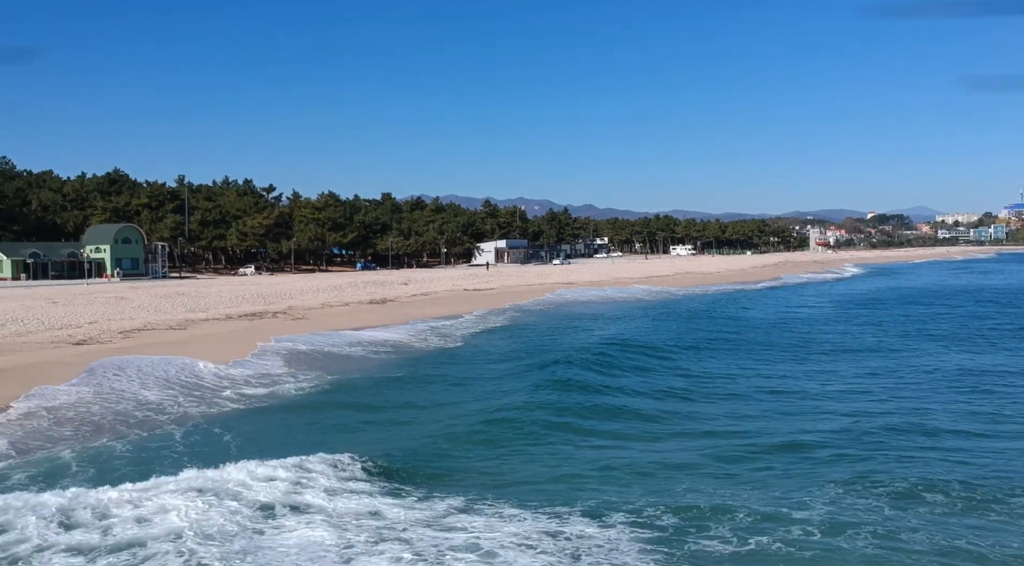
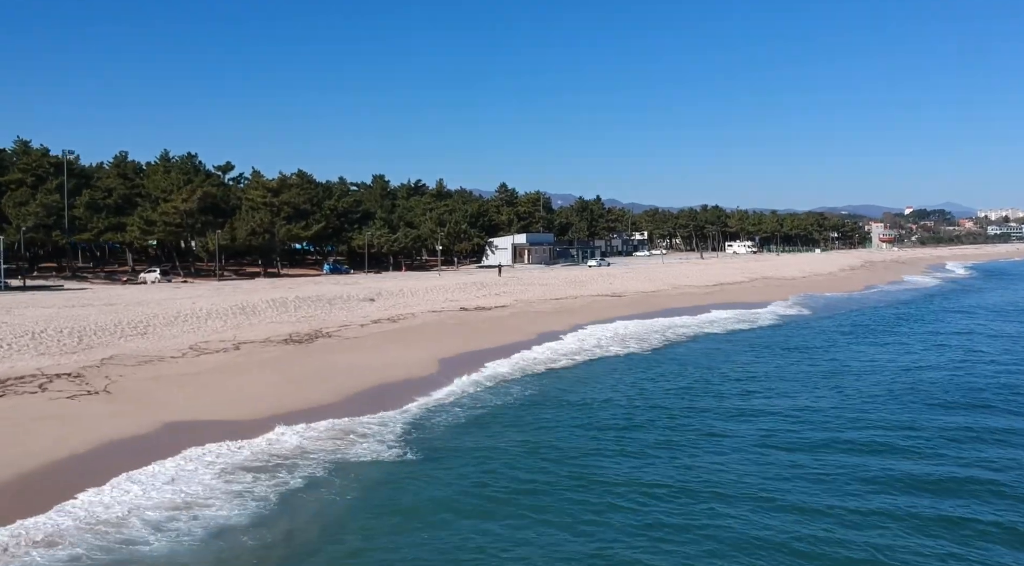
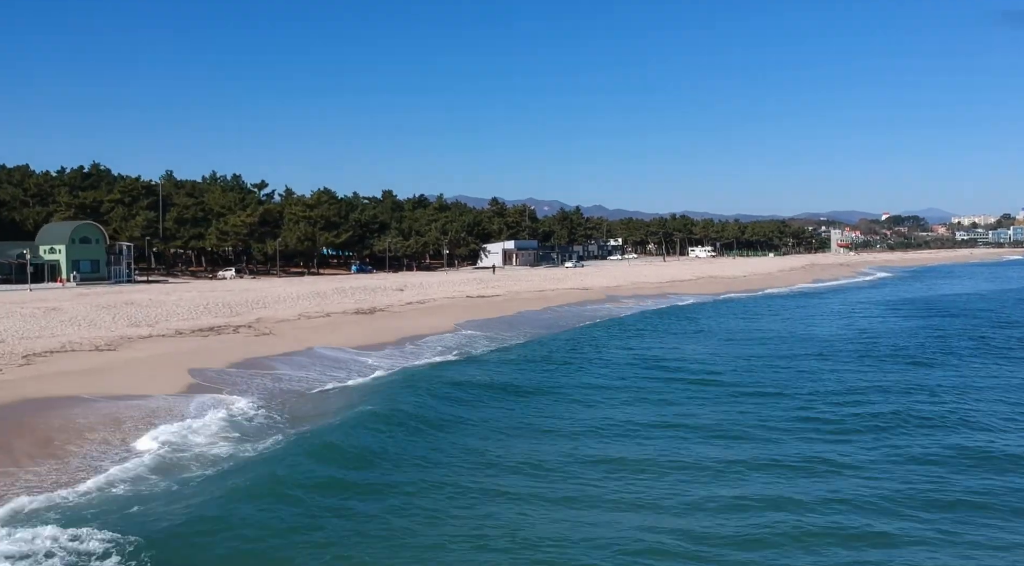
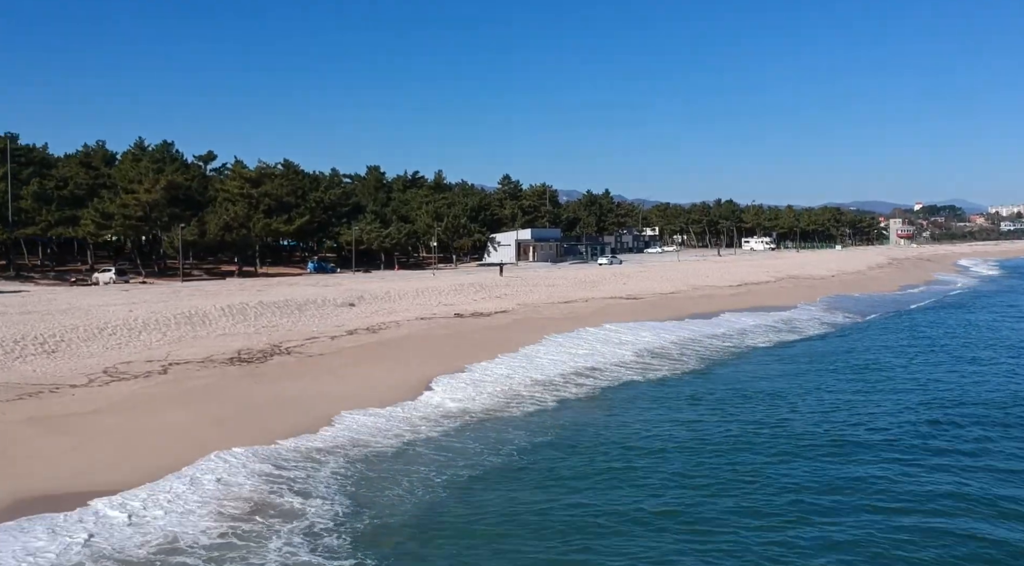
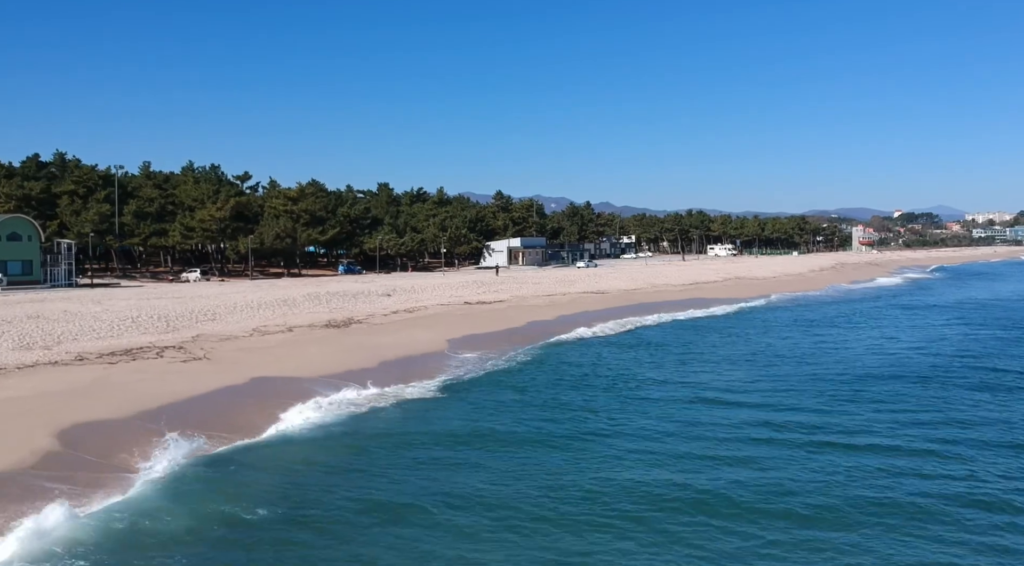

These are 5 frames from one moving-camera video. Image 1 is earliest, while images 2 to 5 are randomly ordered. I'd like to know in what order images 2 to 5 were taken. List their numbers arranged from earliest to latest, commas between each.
3, 5, 2, 4
